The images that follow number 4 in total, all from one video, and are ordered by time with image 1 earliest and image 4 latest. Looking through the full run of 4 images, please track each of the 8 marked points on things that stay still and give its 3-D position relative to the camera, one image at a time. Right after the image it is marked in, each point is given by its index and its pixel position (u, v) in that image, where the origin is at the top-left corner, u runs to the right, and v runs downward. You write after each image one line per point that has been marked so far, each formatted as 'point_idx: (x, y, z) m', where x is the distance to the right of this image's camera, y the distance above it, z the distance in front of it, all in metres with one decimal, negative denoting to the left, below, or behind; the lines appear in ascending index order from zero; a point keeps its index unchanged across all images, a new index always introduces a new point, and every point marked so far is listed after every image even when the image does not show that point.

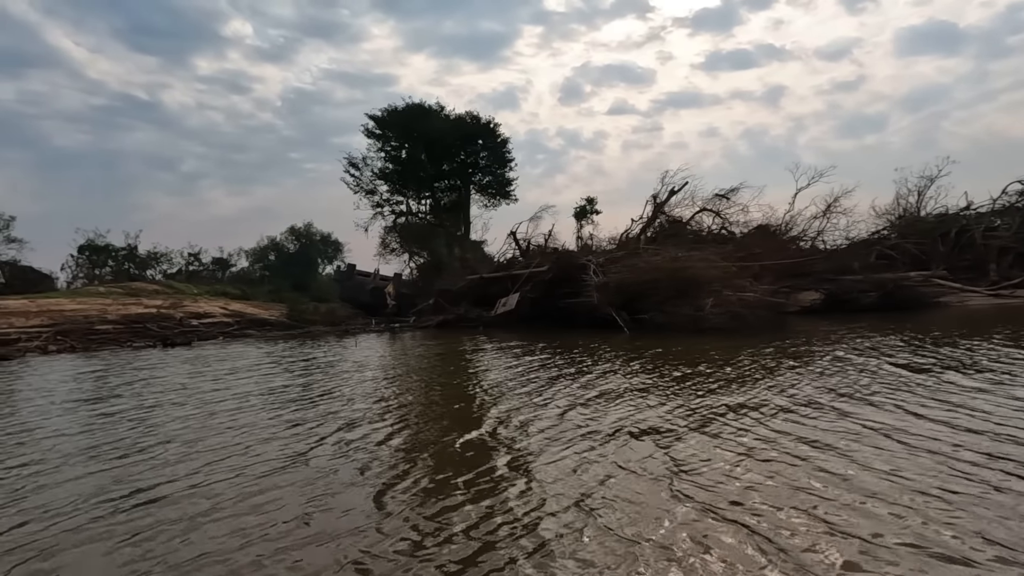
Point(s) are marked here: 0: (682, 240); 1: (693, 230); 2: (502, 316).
0: (+5.7, +1.7, +19.3) m
1: (+6.3, +2.0, +19.6) m
2: (-0.2, -0.8, +17.7) m
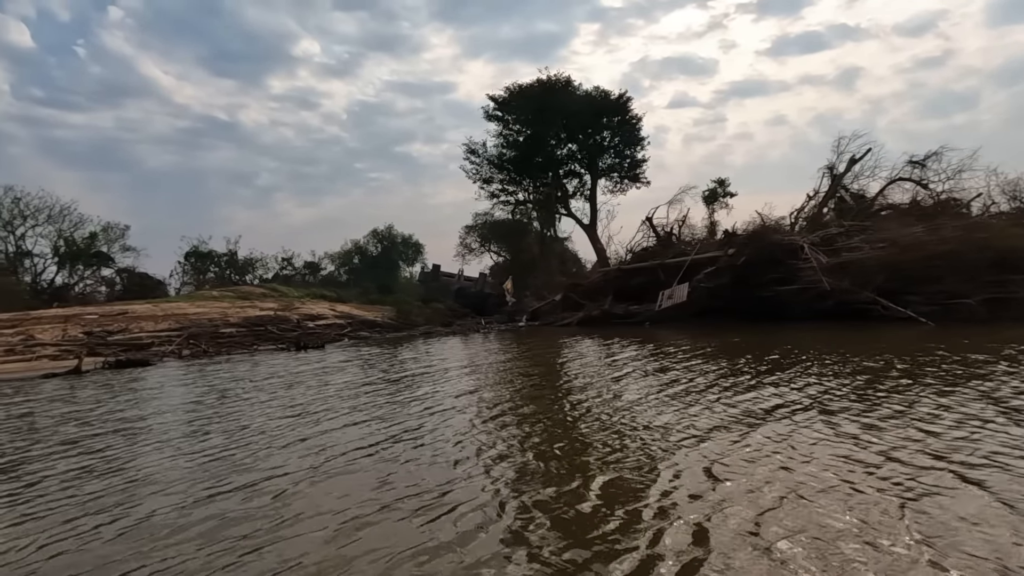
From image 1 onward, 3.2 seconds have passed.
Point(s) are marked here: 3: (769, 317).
0: (+10.4, +2.1, +16.1) m
1: (+11.0, +2.5, +16.4) m
2: (+4.4, -0.6, +15.2) m
3: (+6.4, -0.8, +14.2) m
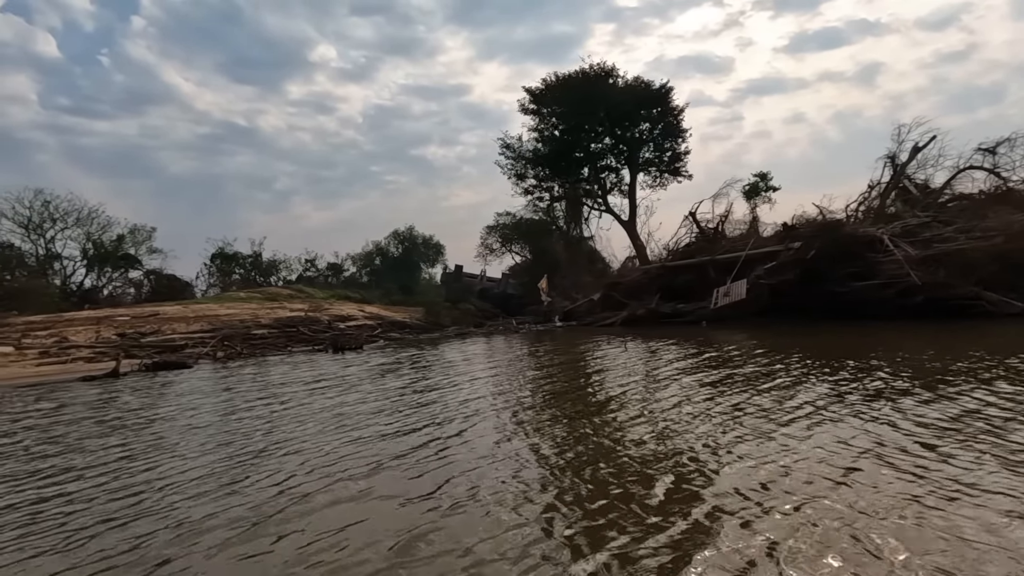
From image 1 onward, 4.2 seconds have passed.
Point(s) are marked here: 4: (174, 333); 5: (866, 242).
0: (+11.7, +2.2, +15.0) m
1: (+12.2, +2.6, +15.3) m
2: (+5.7, -0.5, +14.4) m
3: (+7.6, -0.7, +13.2) m
4: (-11.0, -1.4, +18.0) m
5: (+7.4, +1.0, +12.0) m
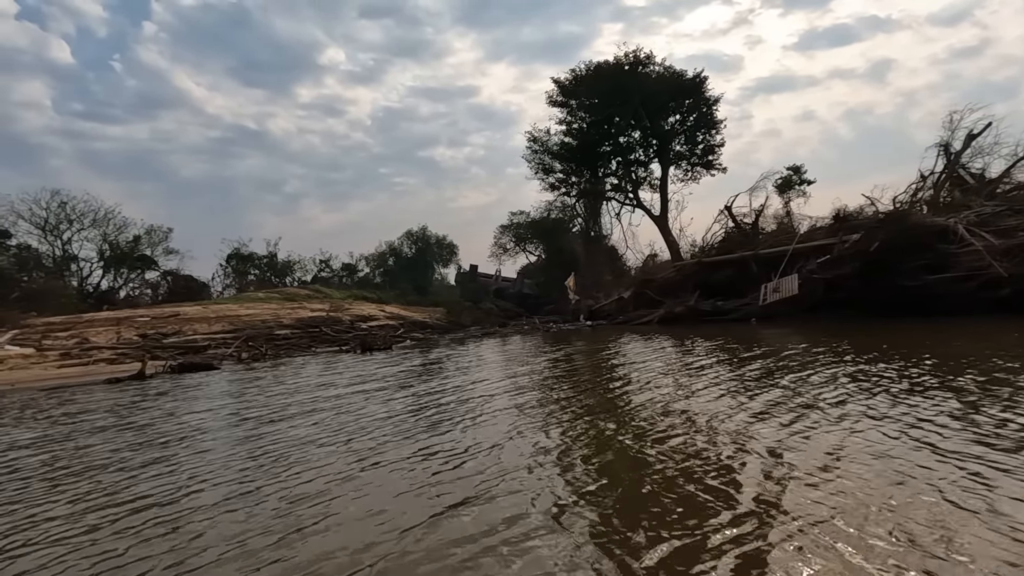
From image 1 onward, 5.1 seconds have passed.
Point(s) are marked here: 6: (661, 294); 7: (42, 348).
0: (+12.6, +2.3, +14.2) m
1: (+13.2, +2.7, +14.4) m
2: (+6.6, -0.4, +13.6) m
3: (+8.5, -0.6, +12.4) m
4: (-10.0, -1.4, +17.5) m
5: (+8.3, +1.2, +11.2) m
6: (+5.1, -0.2, +19.2) m
7: (-13.0, -1.6, +15.4) m
